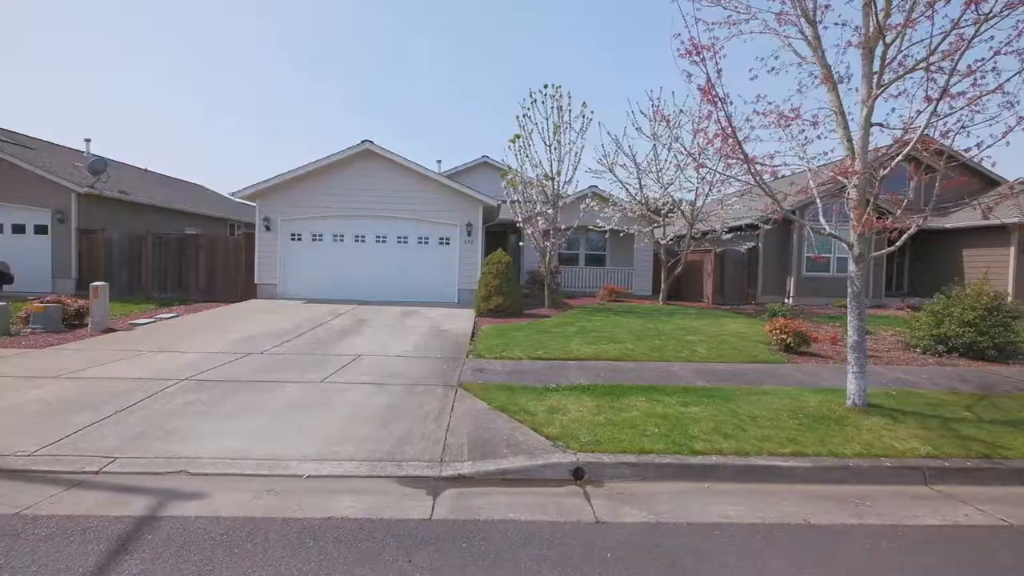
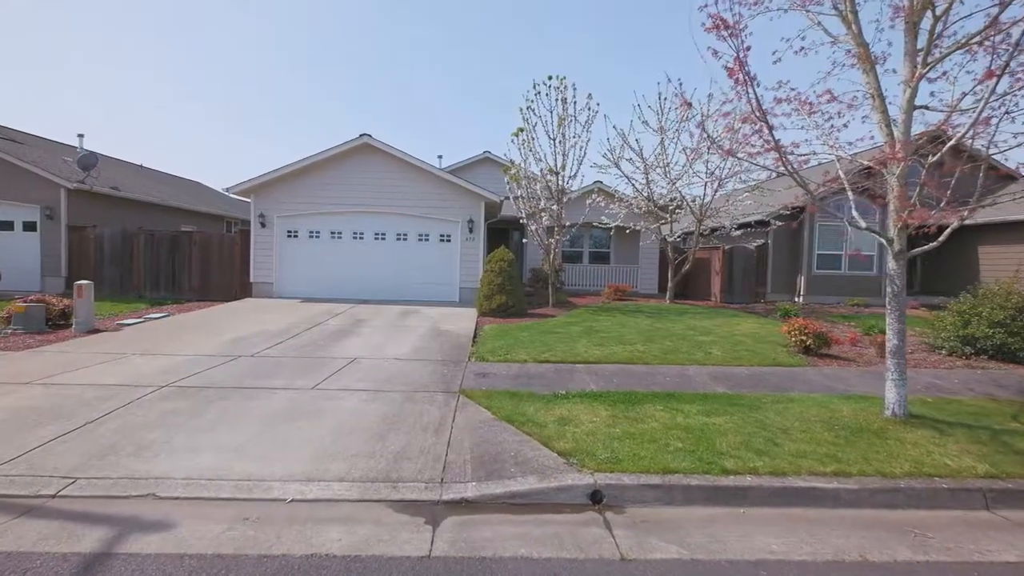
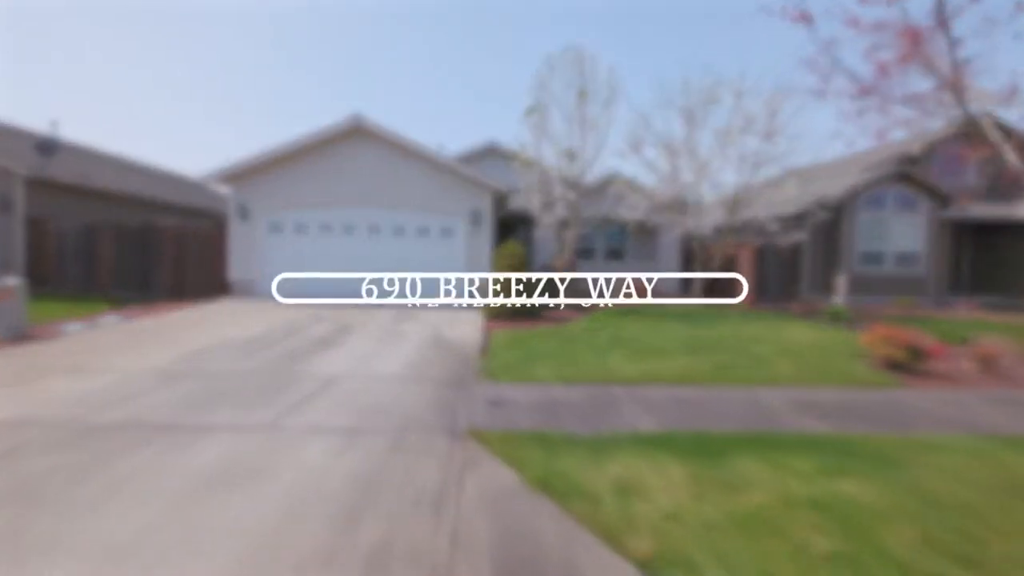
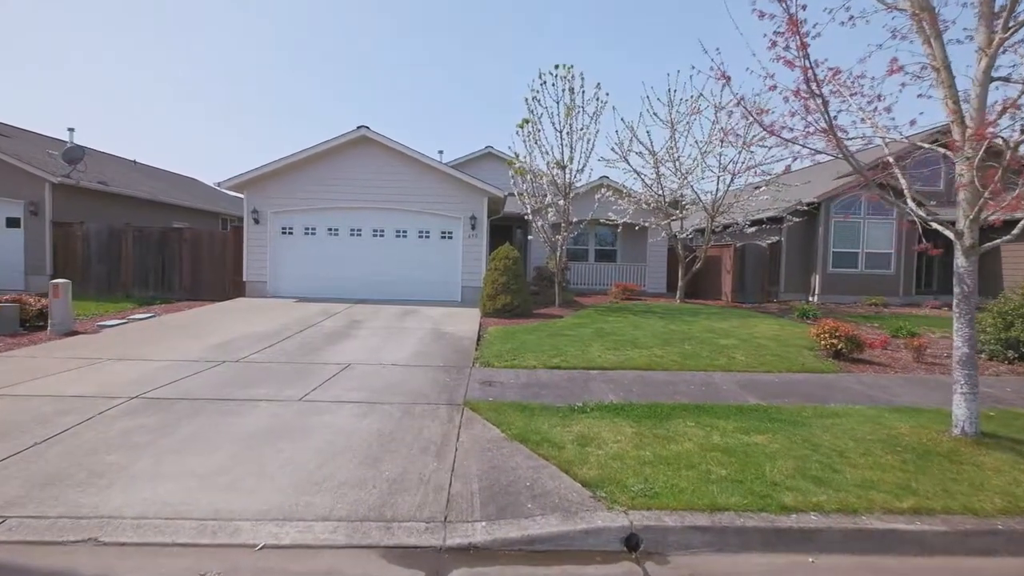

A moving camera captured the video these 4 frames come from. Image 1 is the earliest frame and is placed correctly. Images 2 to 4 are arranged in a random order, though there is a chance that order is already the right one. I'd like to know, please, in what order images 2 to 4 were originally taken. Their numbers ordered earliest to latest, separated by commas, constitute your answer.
2, 4, 3
